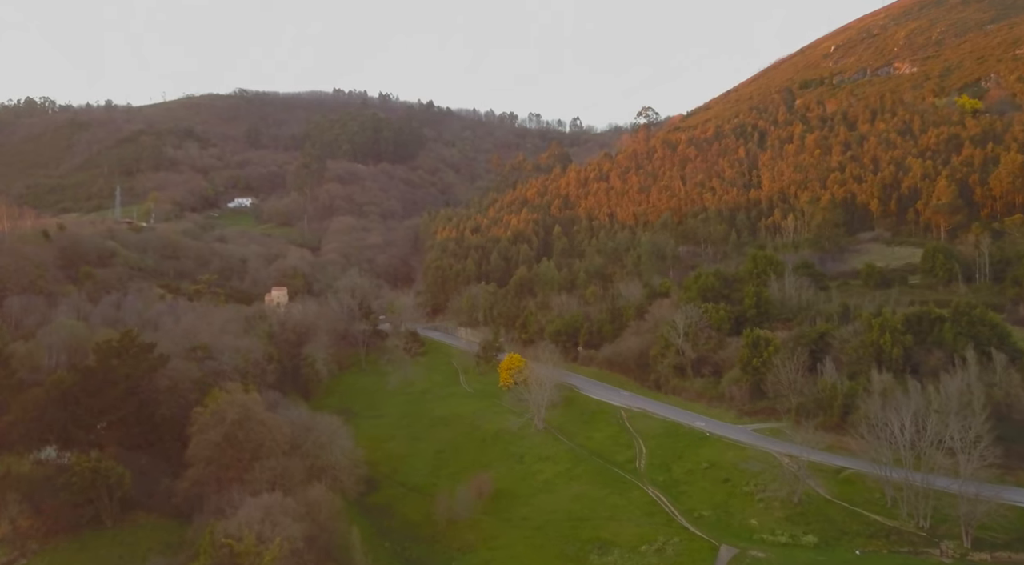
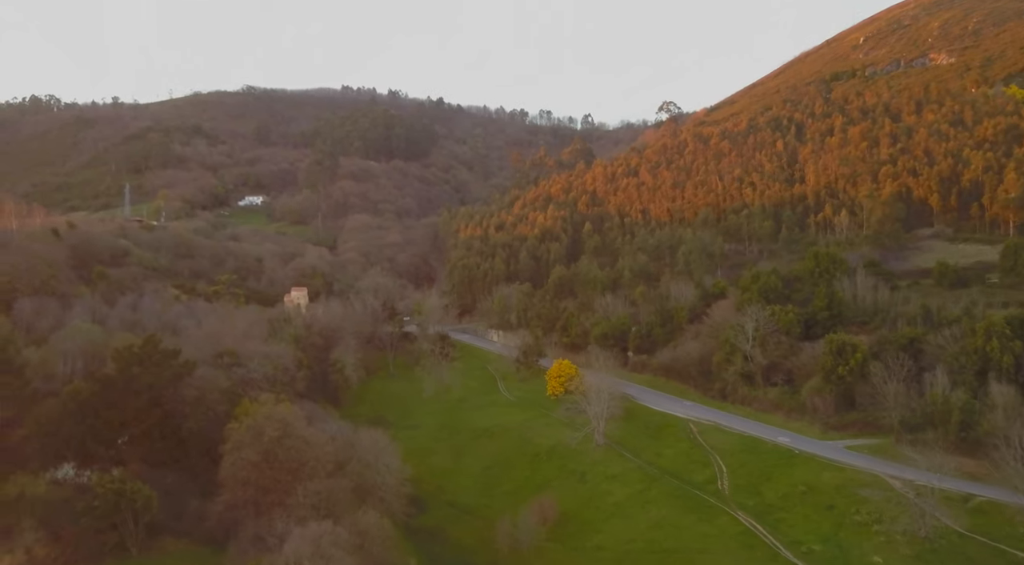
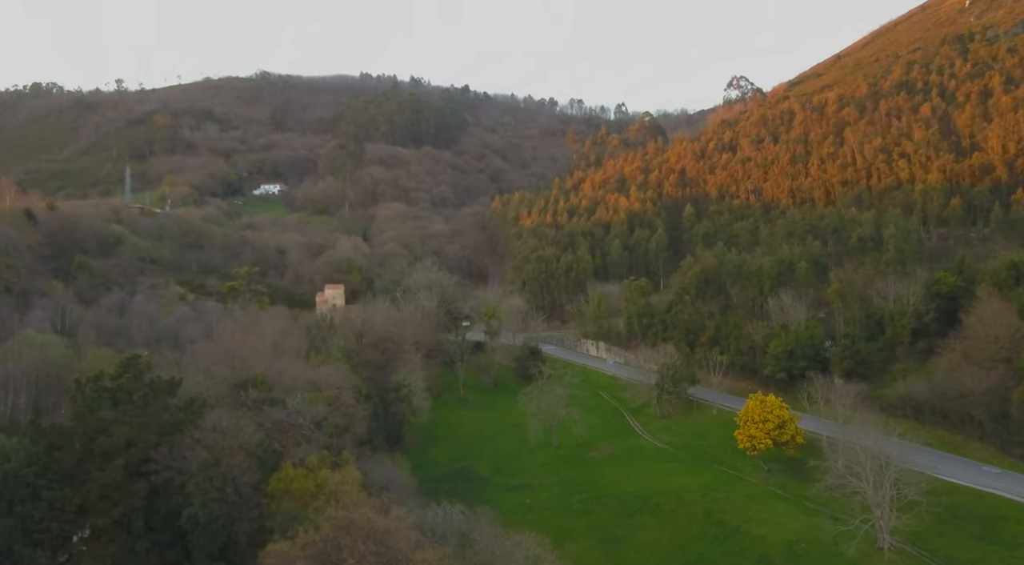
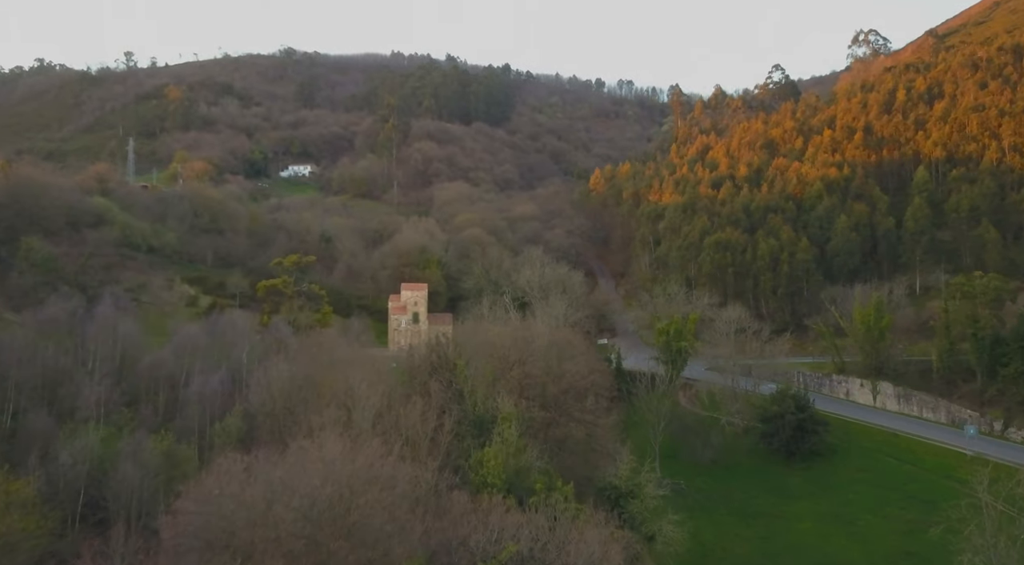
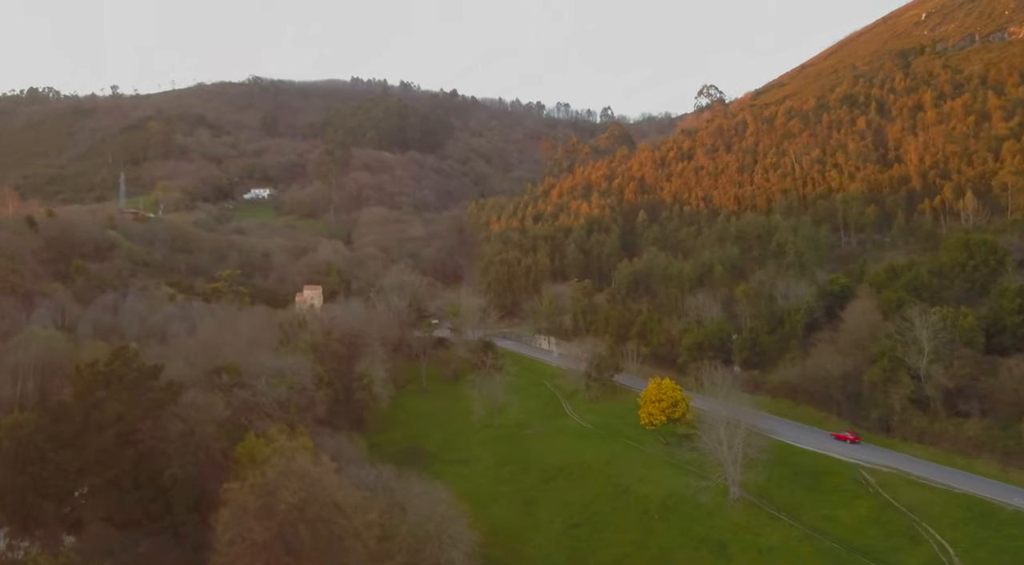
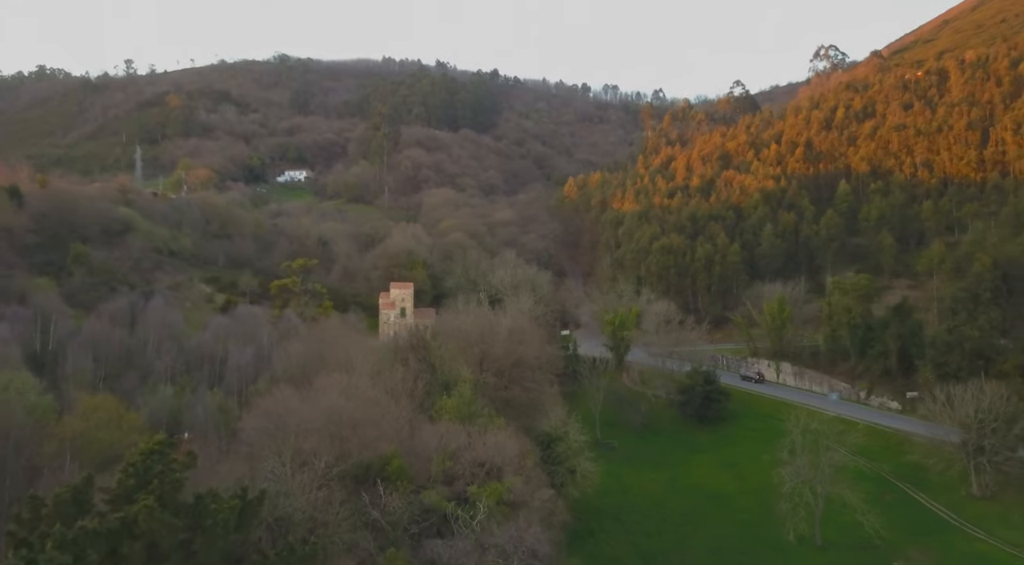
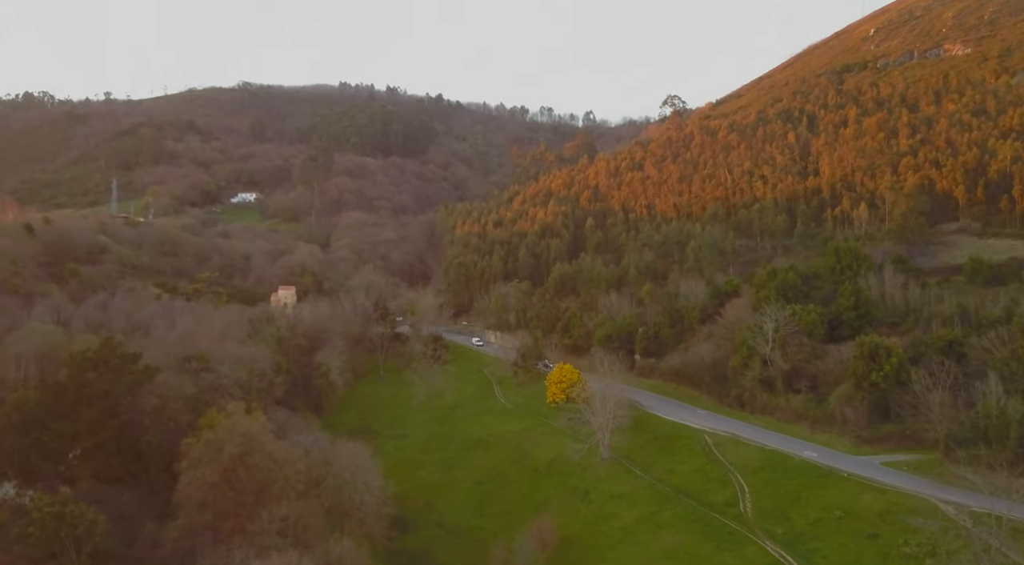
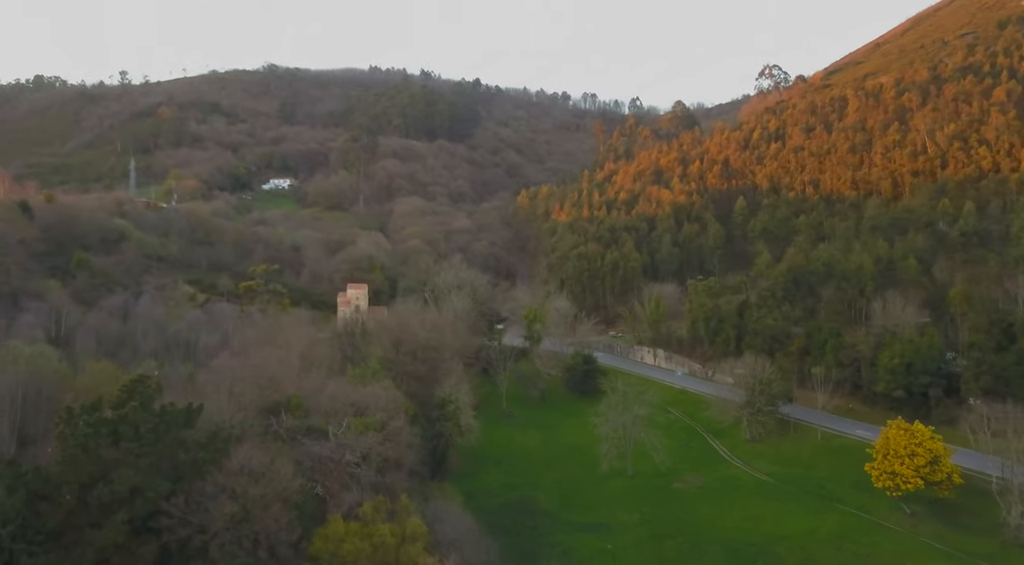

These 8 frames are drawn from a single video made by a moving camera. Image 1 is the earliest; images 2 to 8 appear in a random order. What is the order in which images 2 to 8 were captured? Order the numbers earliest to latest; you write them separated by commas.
2, 7, 5, 3, 8, 6, 4
